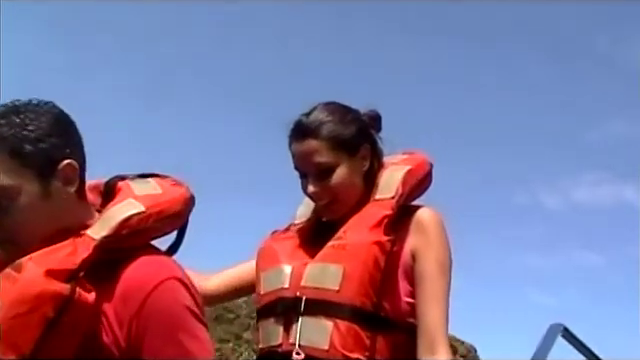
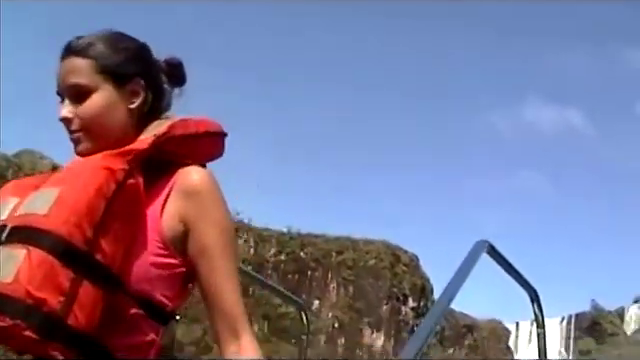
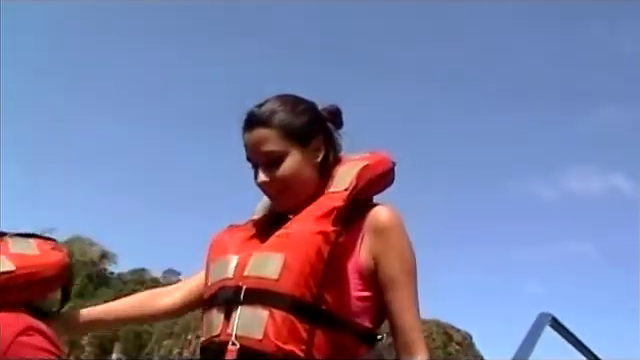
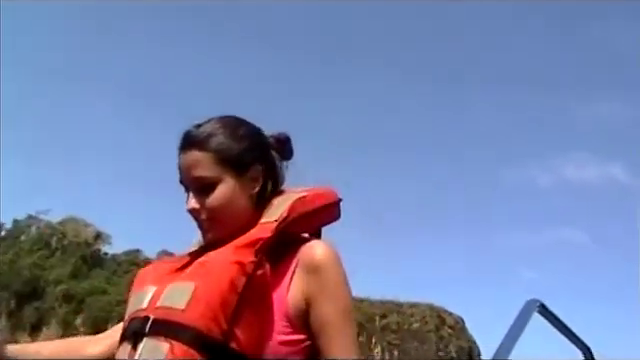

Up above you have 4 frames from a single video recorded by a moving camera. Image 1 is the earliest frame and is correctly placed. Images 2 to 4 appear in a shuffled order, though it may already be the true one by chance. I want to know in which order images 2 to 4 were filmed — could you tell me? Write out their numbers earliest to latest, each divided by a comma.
3, 4, 2
